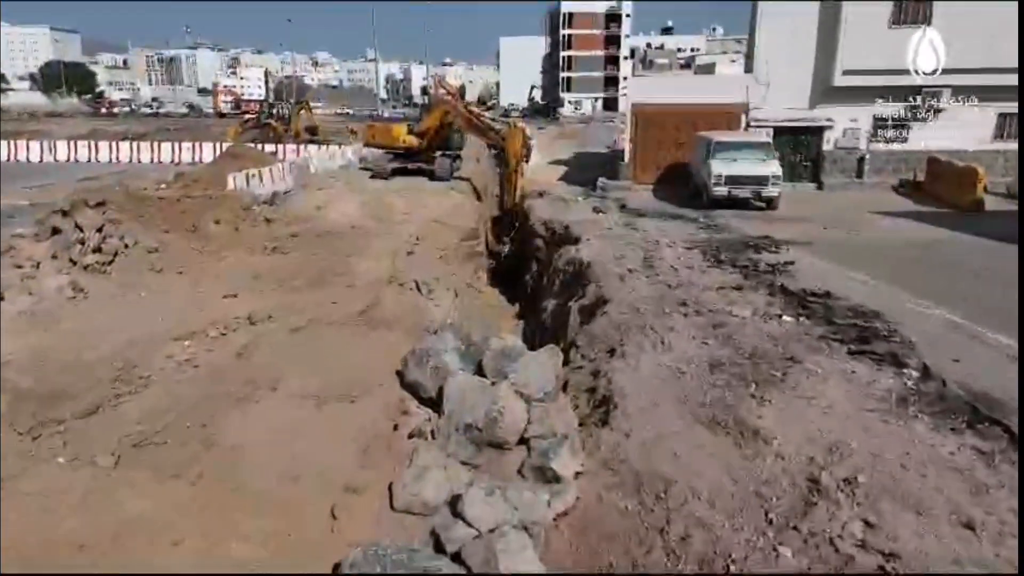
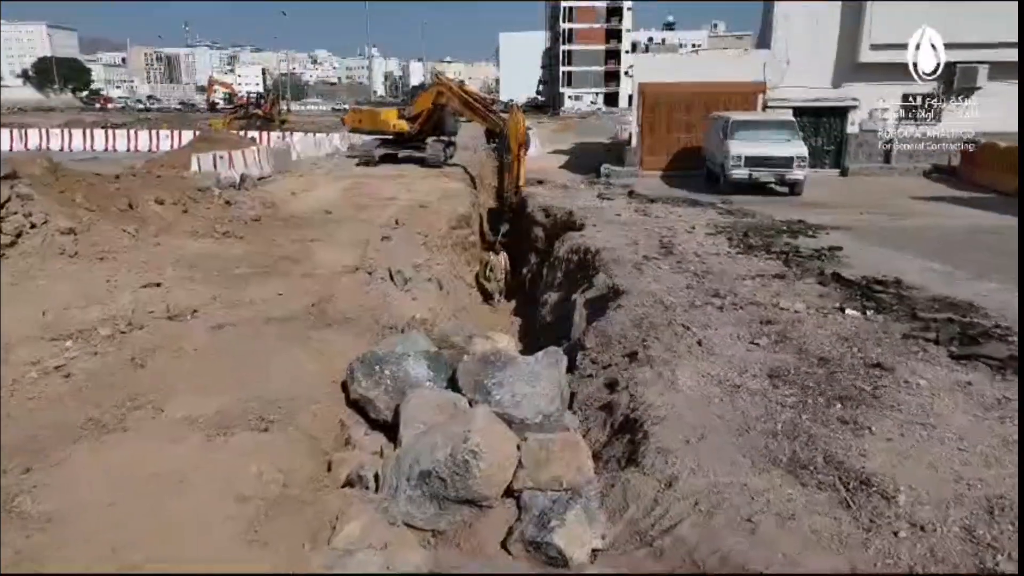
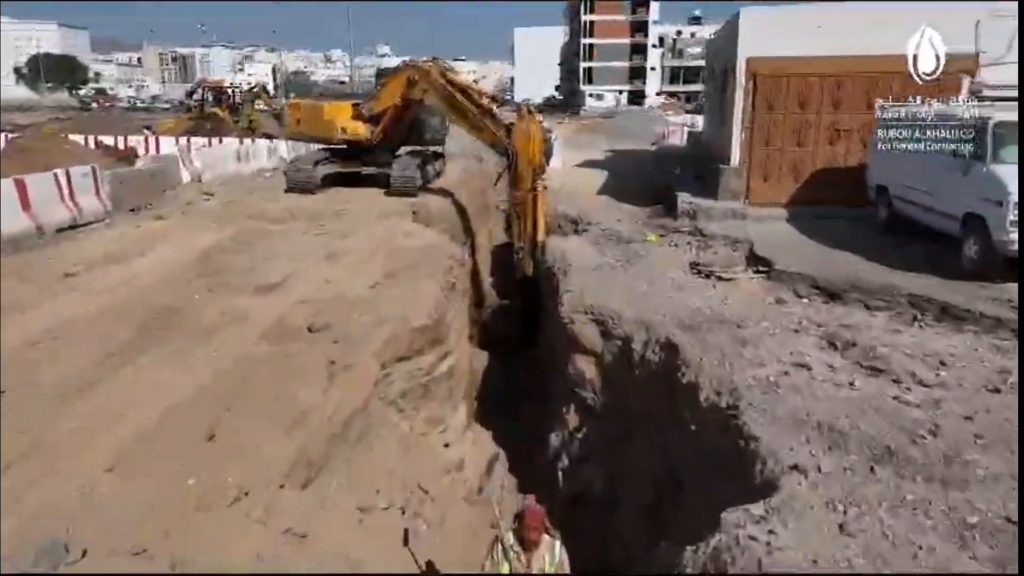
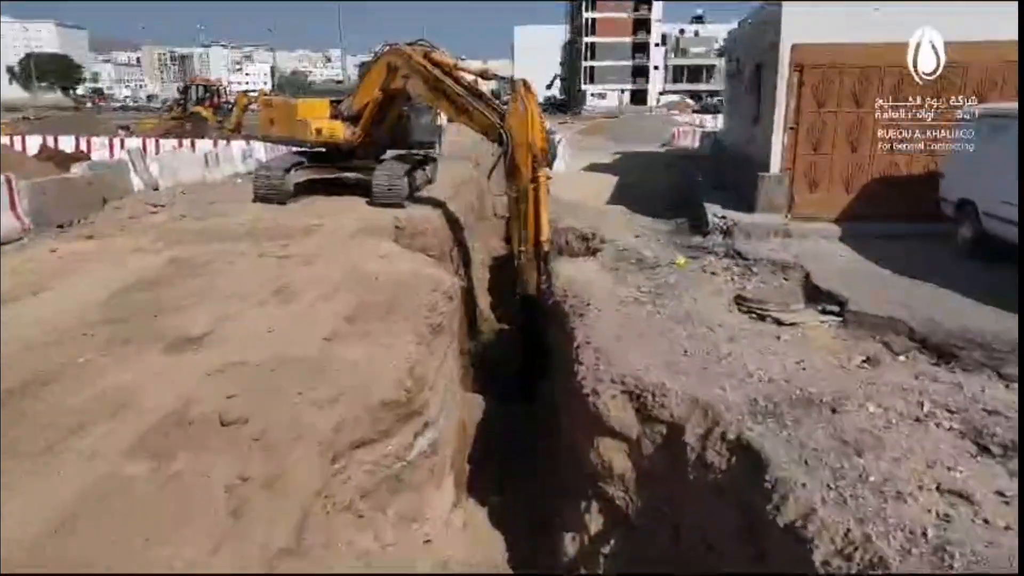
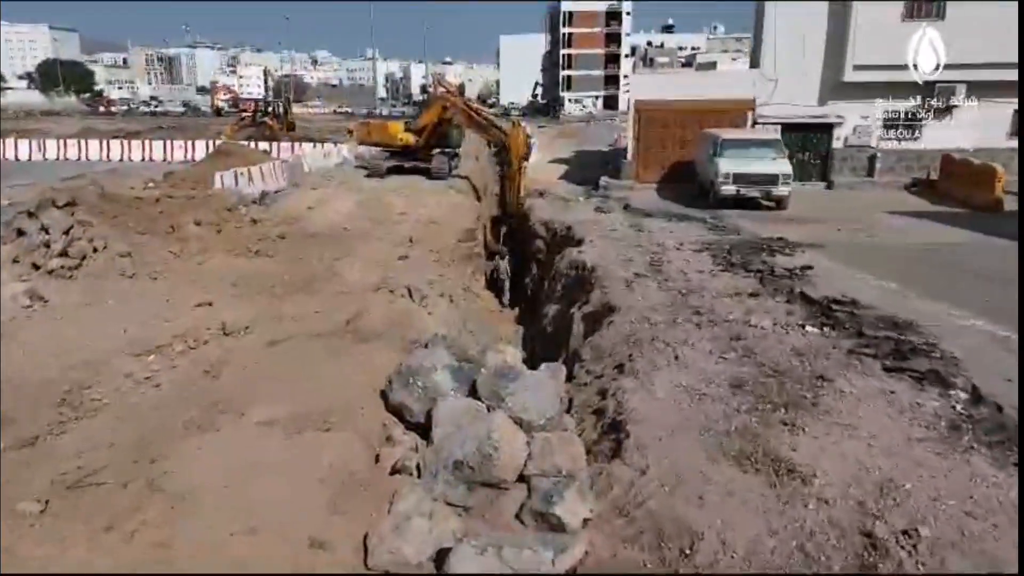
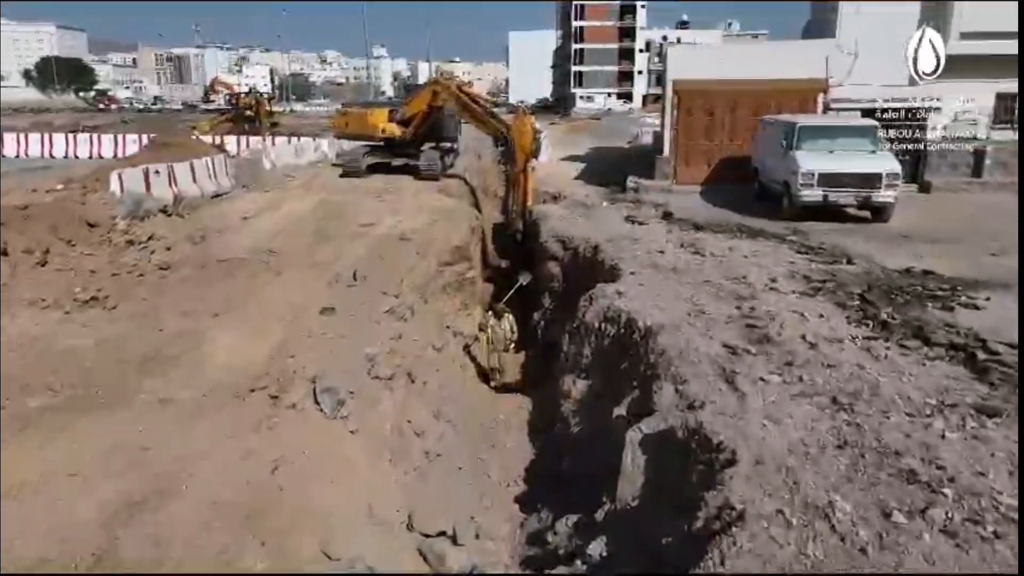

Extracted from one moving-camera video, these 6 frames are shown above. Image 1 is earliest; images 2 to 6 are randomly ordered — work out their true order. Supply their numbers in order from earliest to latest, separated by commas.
5, 2, 6, 3, 4
